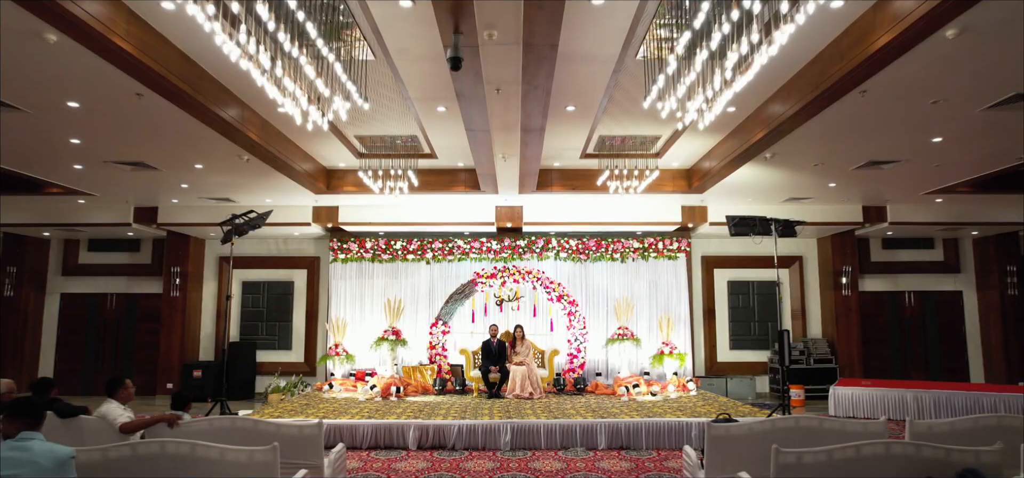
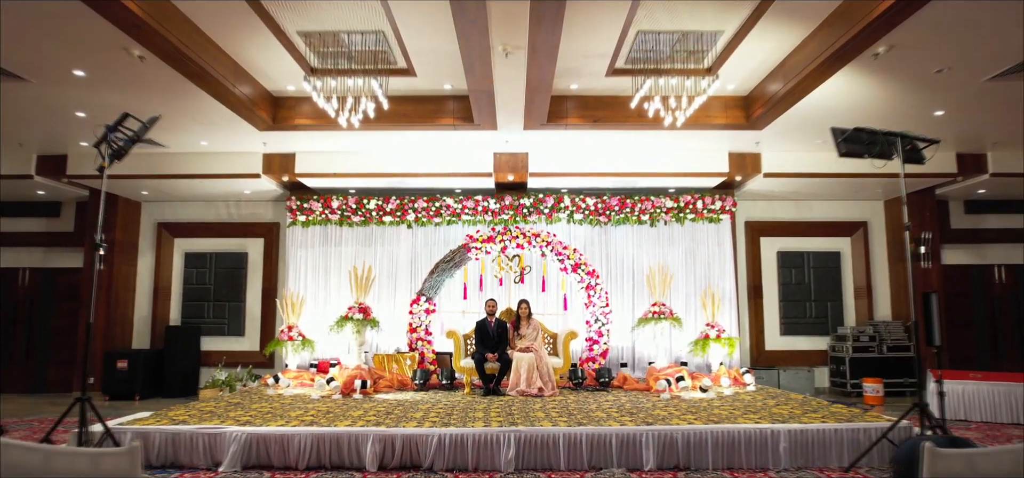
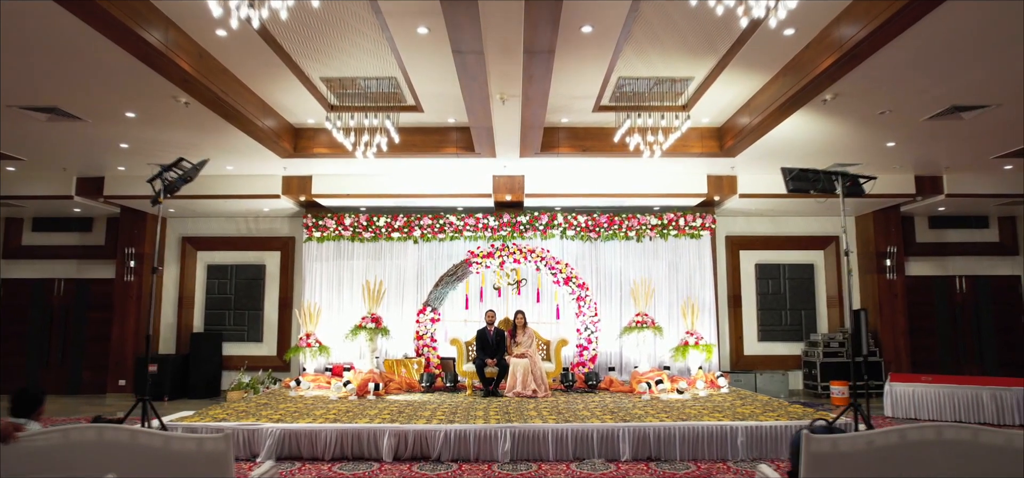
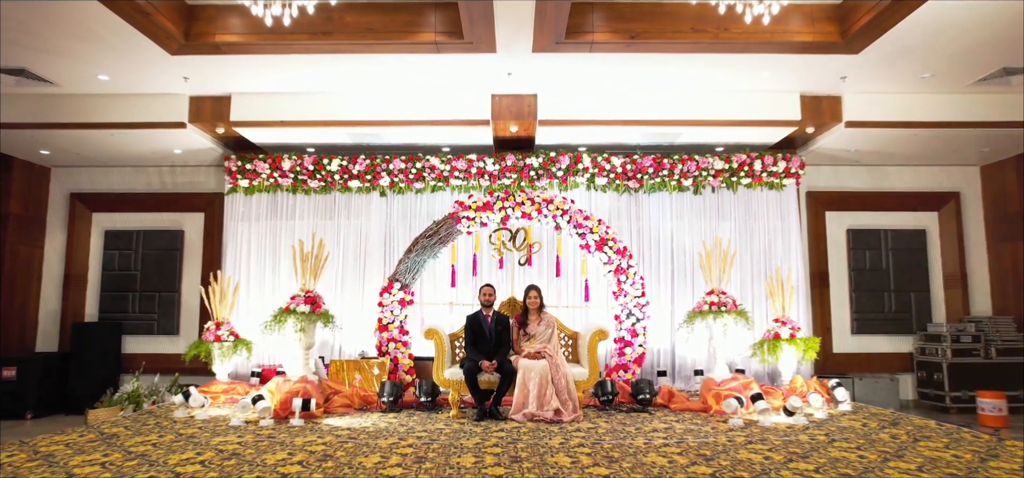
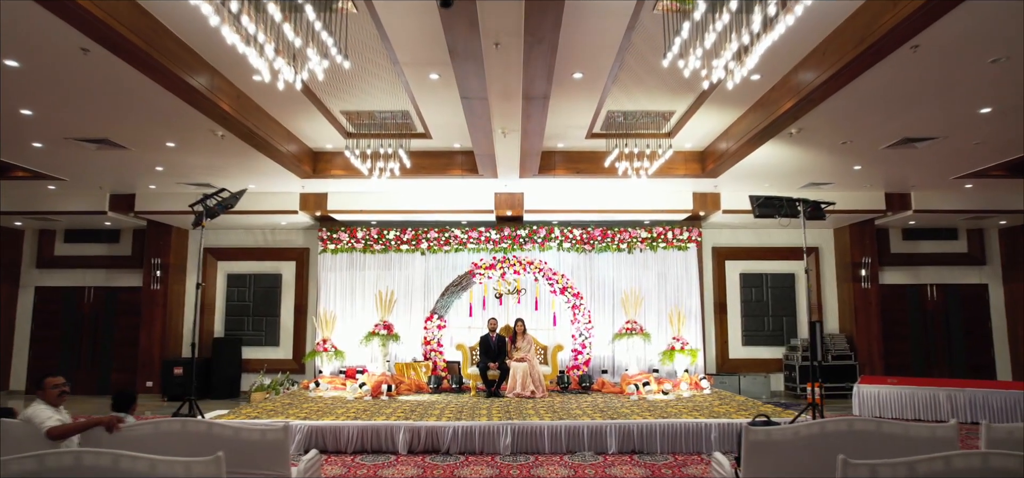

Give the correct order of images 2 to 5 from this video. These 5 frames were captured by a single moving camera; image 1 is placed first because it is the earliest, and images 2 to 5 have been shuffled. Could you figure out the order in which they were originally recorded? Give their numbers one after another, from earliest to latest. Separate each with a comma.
5, 3, 2, 4
